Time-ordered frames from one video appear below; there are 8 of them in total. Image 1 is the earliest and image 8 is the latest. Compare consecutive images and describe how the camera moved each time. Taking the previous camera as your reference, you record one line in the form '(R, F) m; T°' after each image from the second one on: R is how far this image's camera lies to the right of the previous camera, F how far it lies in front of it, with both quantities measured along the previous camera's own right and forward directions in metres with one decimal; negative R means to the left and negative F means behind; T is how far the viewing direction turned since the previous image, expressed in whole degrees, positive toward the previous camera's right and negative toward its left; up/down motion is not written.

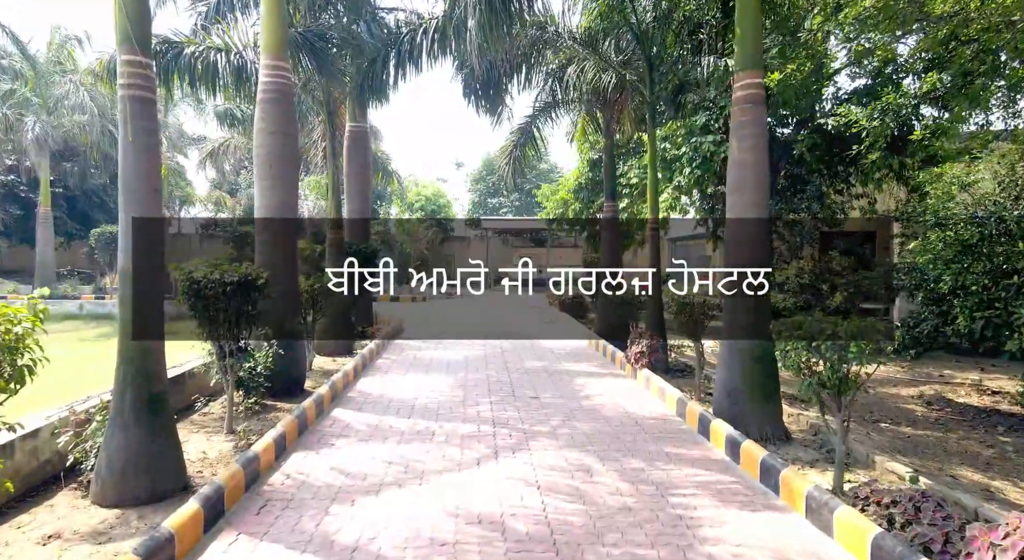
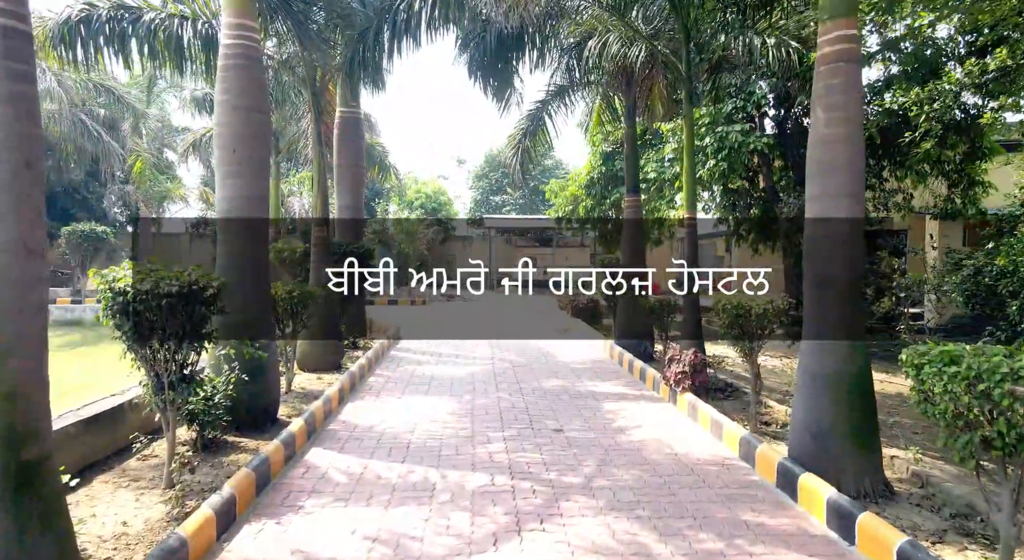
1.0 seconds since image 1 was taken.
(-0.1, +1.1) m; 0°
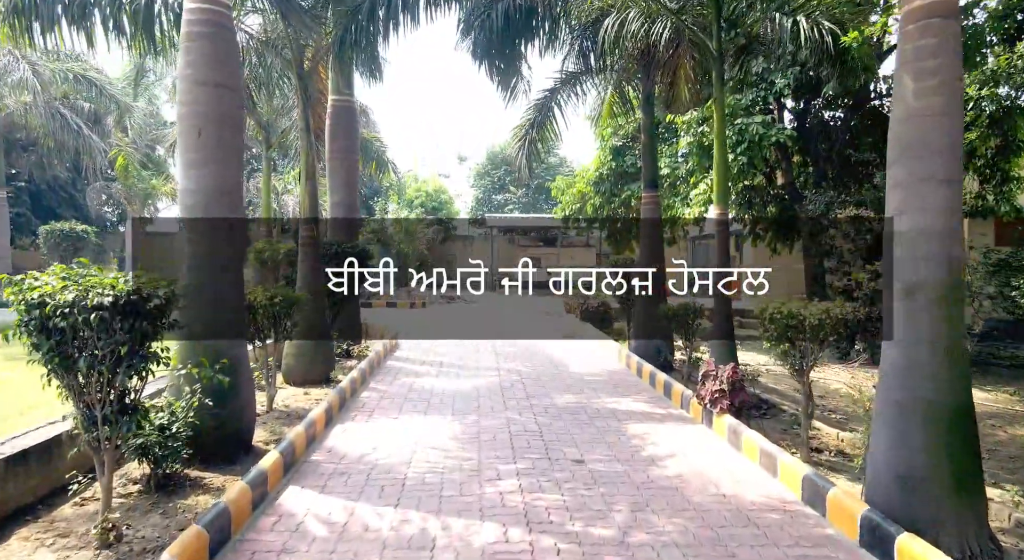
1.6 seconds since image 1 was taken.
(-0.1, +0.7) m; 0°
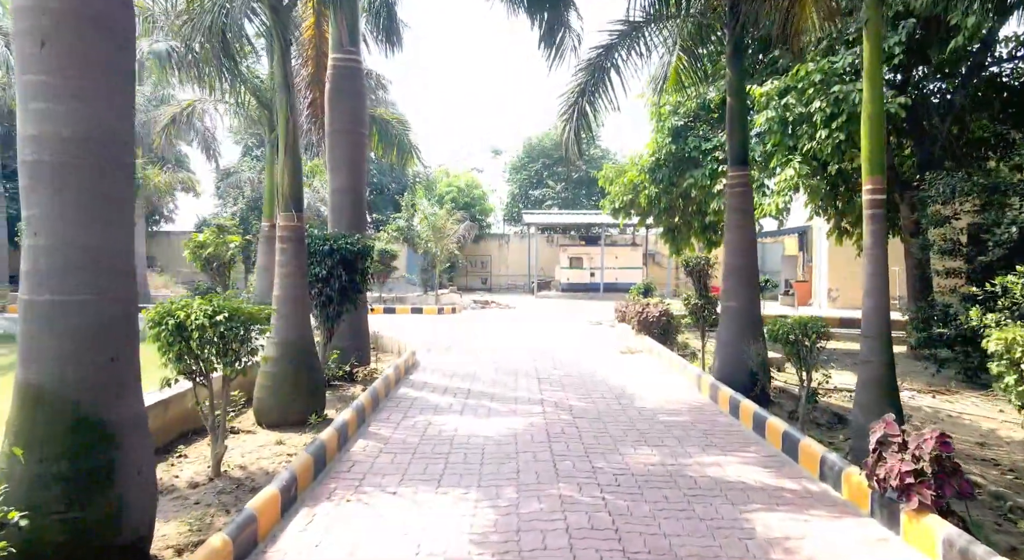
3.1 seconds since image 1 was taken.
(-0.1, +1.9) m; -3°
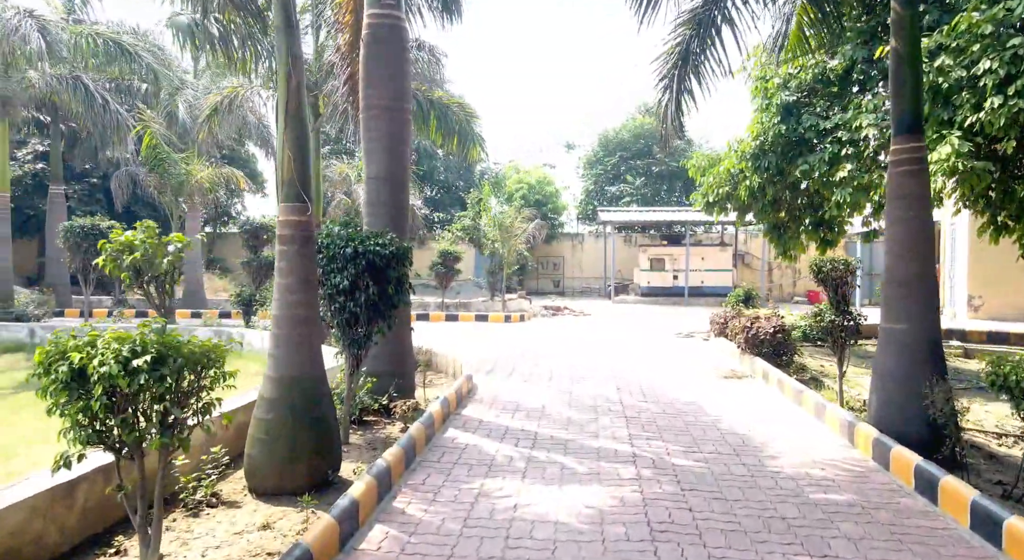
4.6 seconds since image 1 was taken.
(-0.1, +1.5) m; -6°
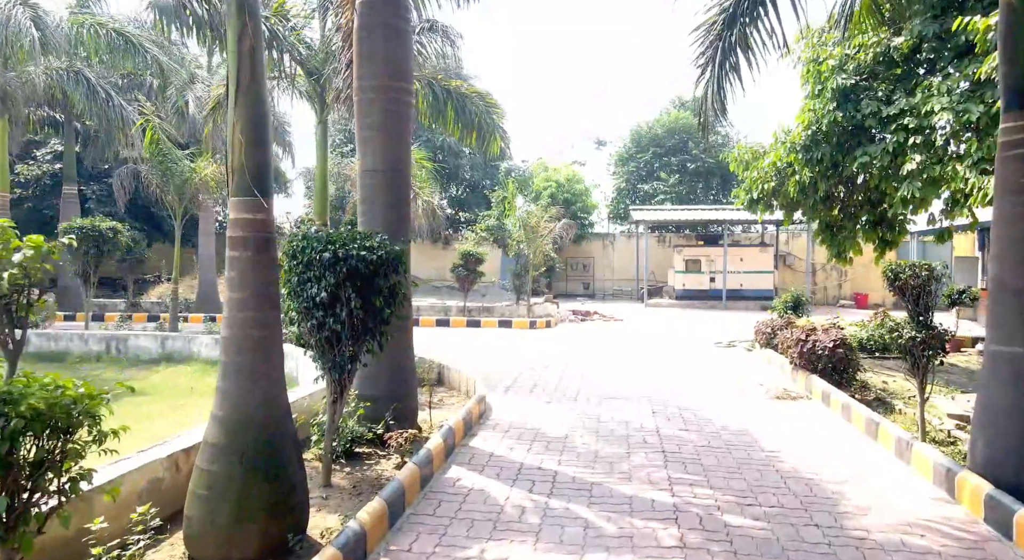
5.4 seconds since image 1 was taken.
(+0.1, +0.9) m; -3°
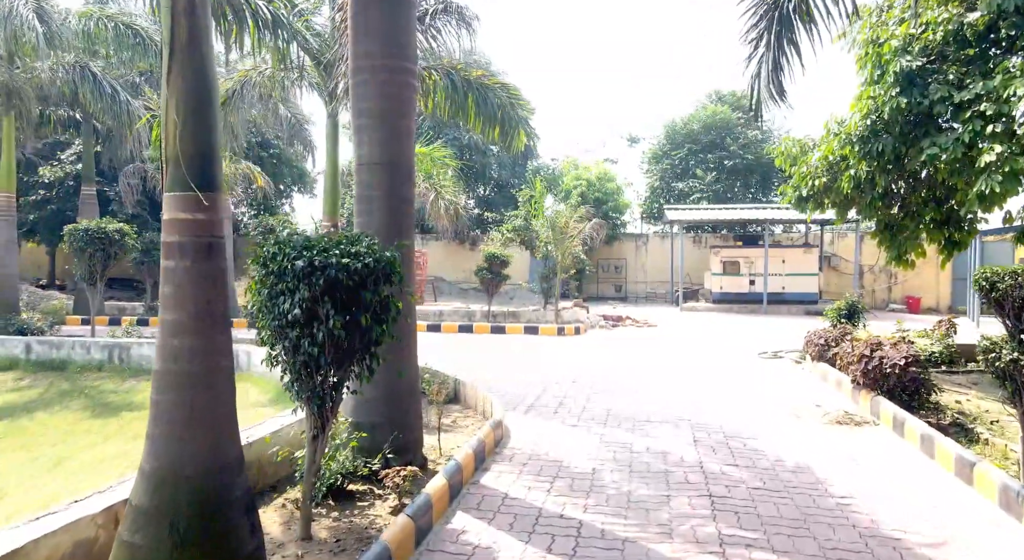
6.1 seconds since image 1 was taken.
(+0.1, +0.7) m; -3°
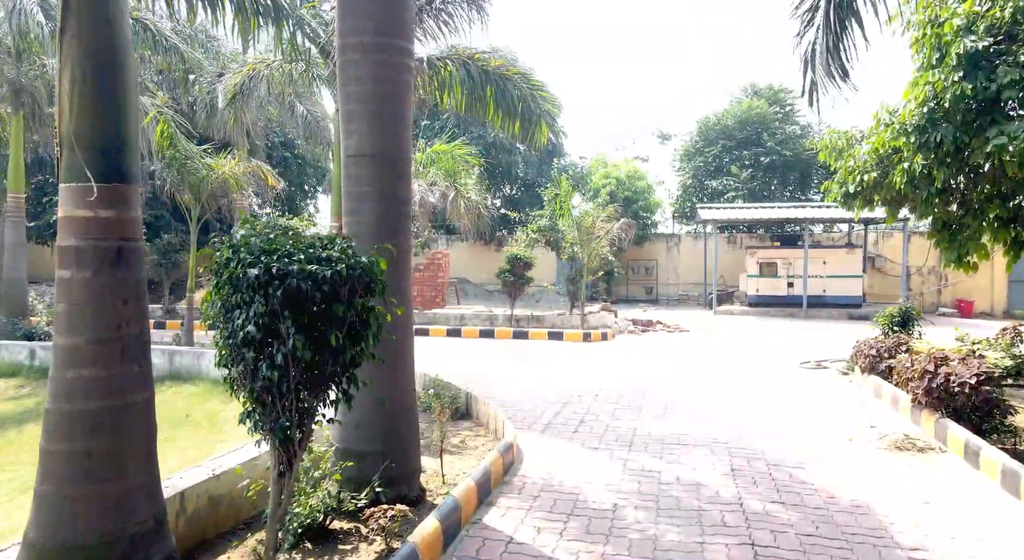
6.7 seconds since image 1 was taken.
(+0.1, +0.6) m; -3°
